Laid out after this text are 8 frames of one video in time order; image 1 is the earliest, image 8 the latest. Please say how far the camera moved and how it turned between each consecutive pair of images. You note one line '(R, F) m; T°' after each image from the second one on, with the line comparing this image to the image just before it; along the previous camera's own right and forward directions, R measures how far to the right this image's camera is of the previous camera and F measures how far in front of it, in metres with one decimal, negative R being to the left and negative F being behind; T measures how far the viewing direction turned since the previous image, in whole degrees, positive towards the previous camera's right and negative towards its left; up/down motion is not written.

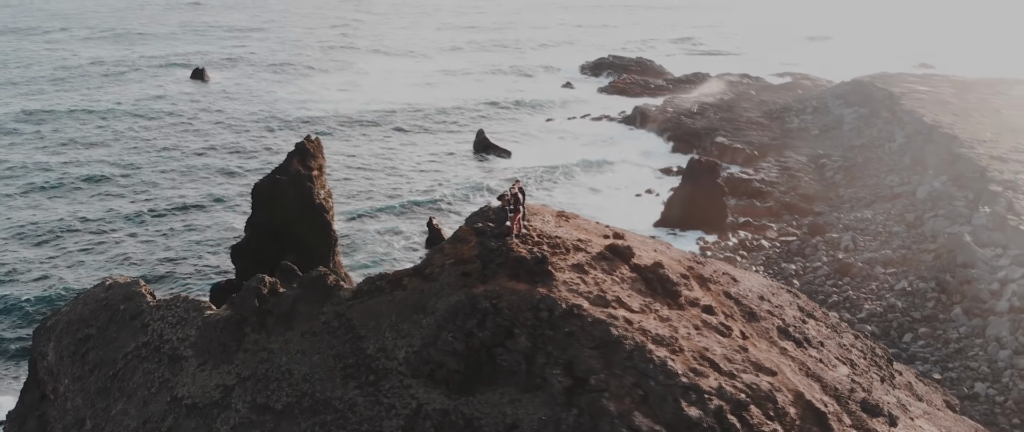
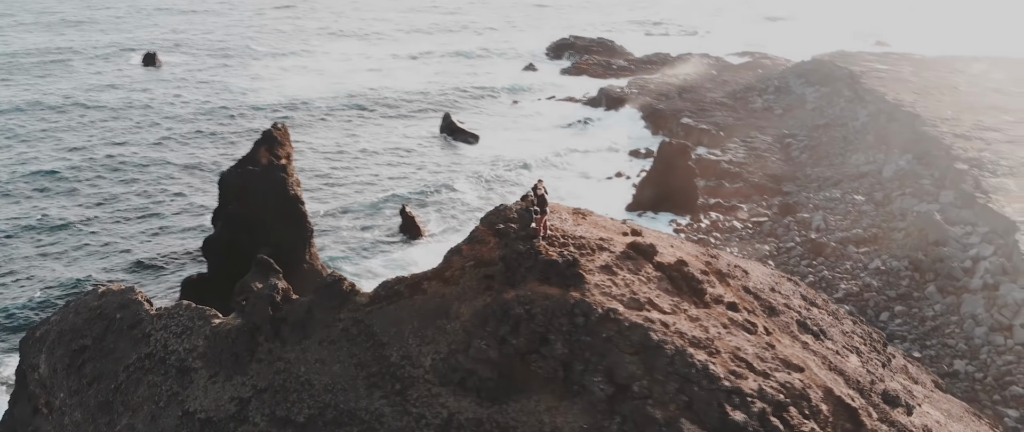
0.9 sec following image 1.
(-0.4, +0.2) m; +3°
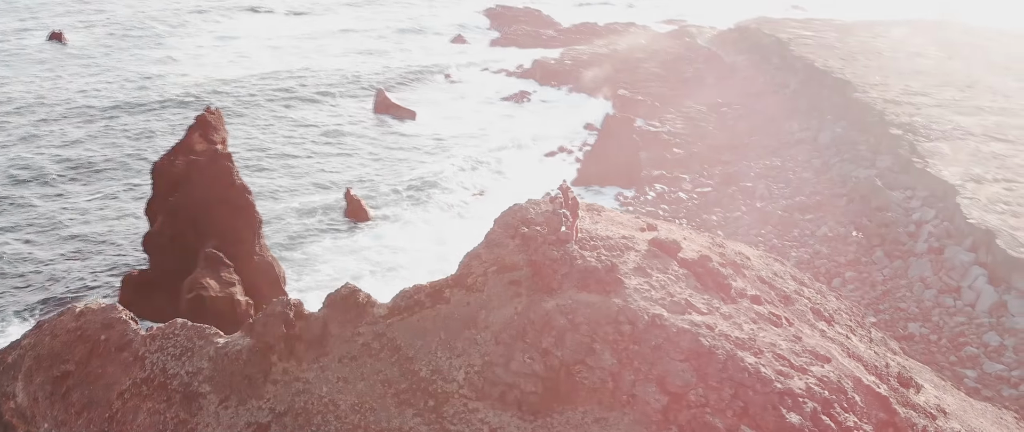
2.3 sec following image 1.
(-0.7, +0.2) m; +5°
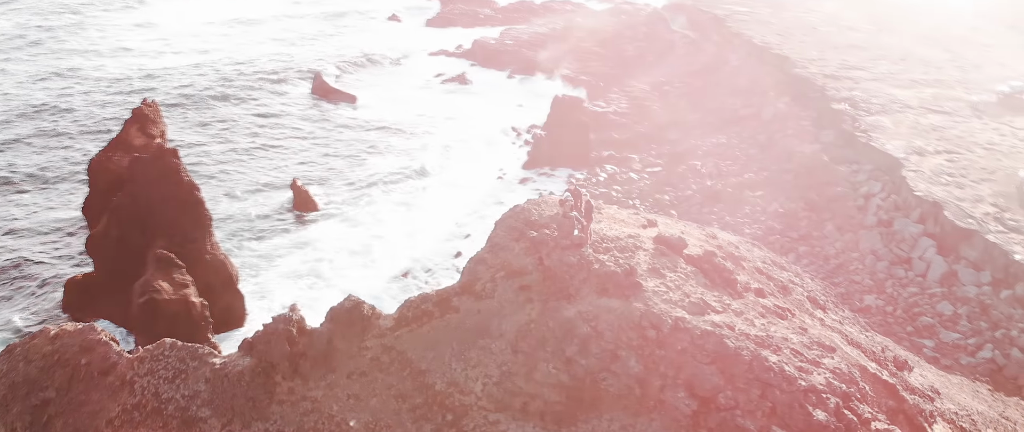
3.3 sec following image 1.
(-0.5, +0.2) m; +5°
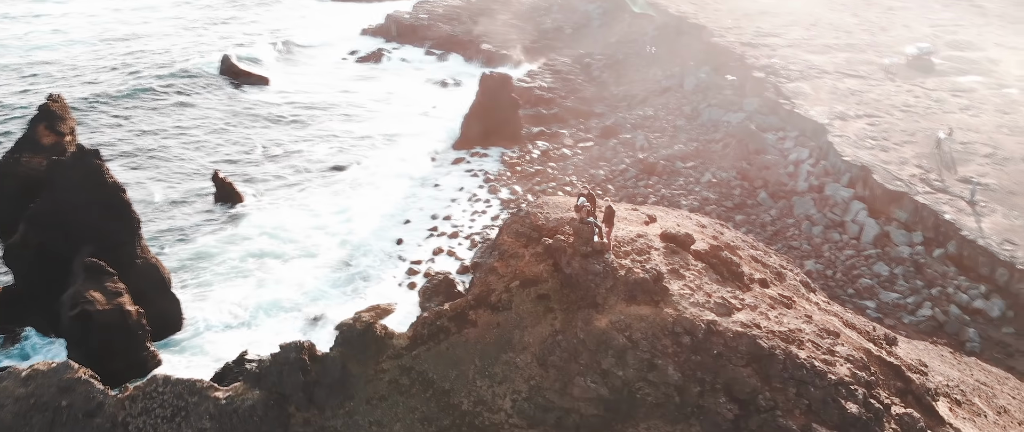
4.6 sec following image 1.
(-0.6, +0.2) m; +6°
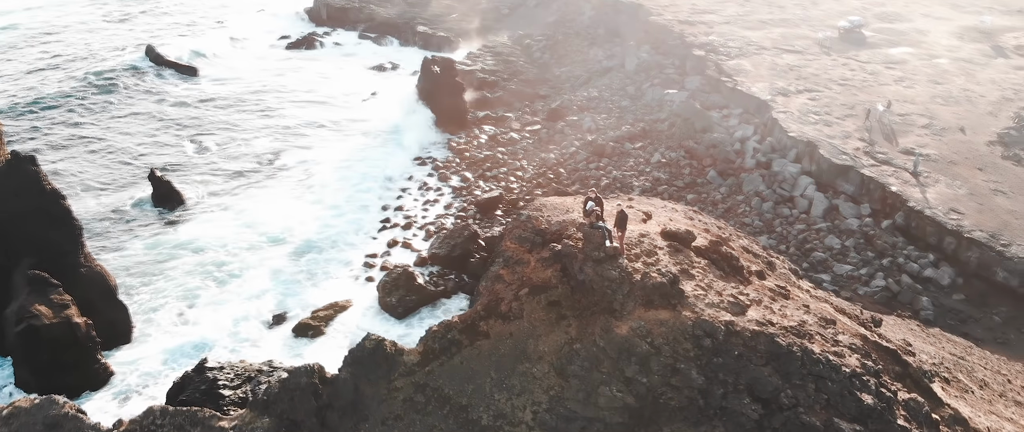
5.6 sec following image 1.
(-0.4, +0.1) m; +5°
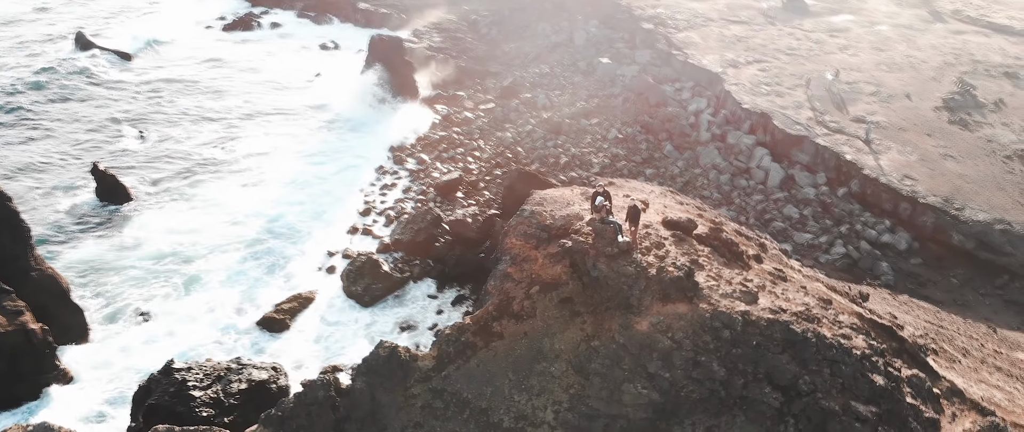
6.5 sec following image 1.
(-0.4, +0.1) m; +4°
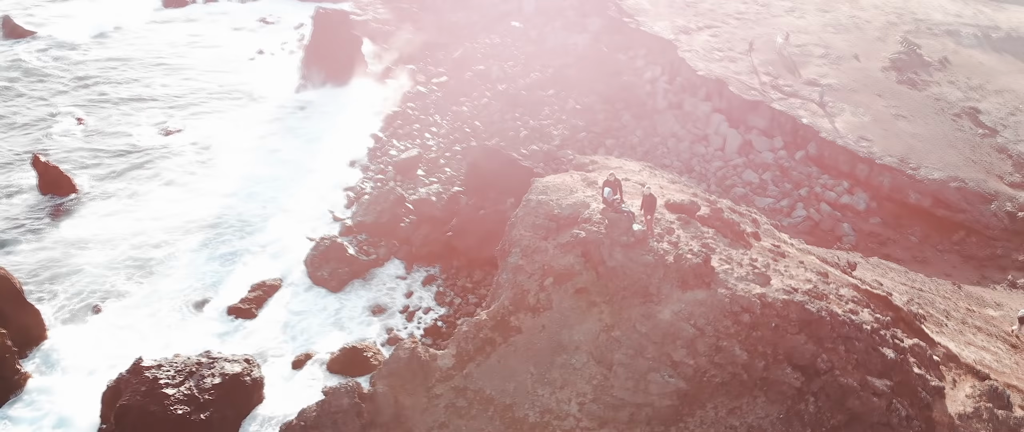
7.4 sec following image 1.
(-0.4, +0.1) m; +4°
